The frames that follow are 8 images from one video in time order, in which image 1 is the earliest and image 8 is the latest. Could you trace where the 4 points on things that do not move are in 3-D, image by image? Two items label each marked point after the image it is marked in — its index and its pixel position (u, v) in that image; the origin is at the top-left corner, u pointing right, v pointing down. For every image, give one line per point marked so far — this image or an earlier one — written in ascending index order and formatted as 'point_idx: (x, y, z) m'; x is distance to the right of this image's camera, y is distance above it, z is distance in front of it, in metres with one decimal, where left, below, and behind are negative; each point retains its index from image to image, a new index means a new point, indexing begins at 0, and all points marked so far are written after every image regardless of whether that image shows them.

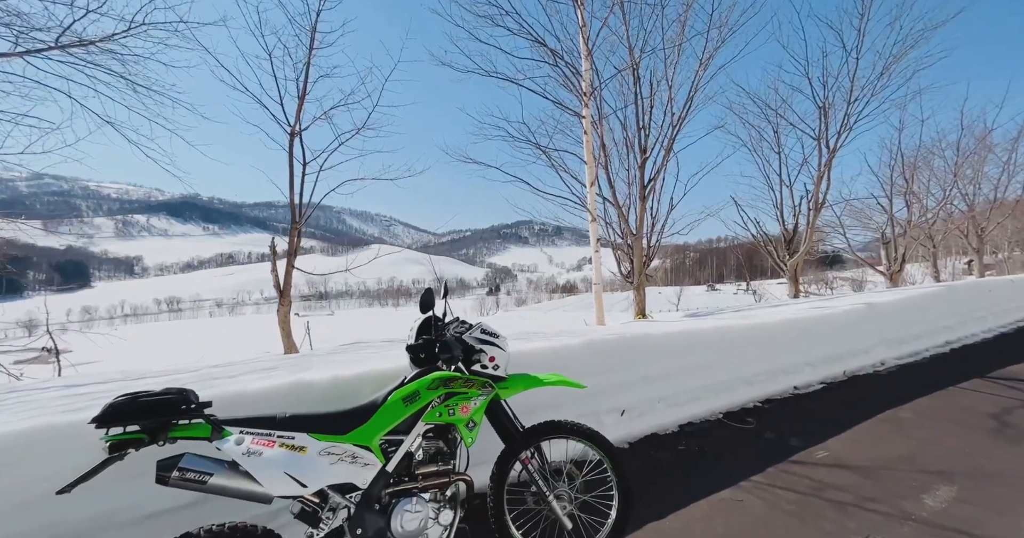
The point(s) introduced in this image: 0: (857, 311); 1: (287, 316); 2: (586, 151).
0: (+4.3, -0.5, +5.8) m
1: (-2.8, -0.6, +5.7) m
2: (+1.3, +2.0, +8.1) m
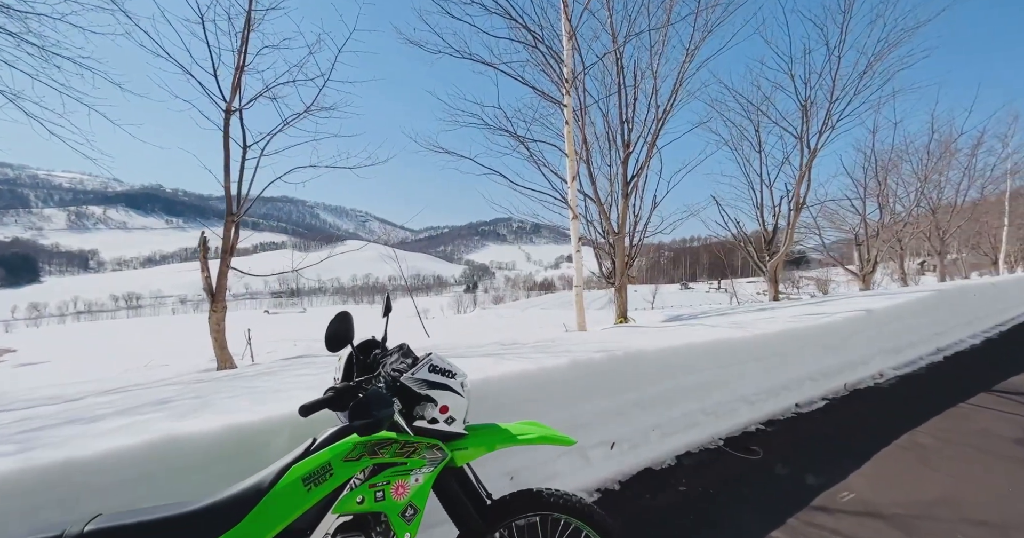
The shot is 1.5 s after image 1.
0: (+4.0, -0.6, +5.4) m
1: (-3.1, -0.6, +4.9) m
2: (+0.9, +2.0, +7.5) m
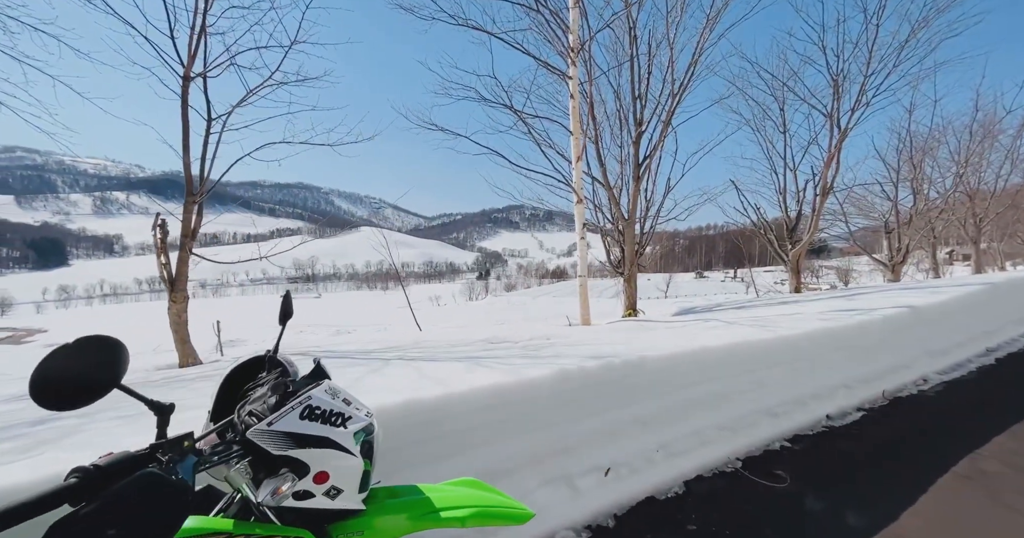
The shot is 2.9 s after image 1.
0: (+3.9, -0.5, +4.7) m
1: (-3.2, -0.5, +4.5) m
2: (+0.9, +2.2, +6.9) m
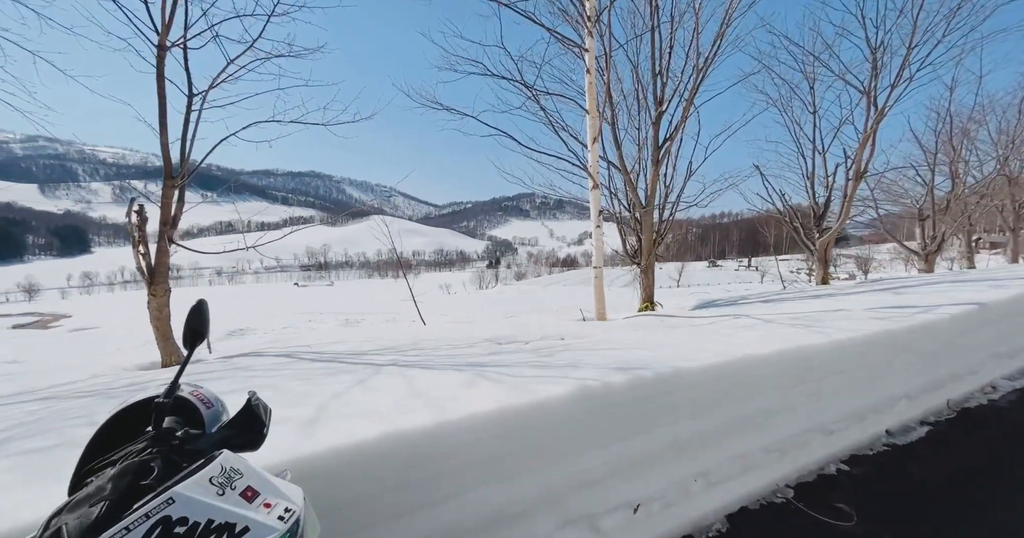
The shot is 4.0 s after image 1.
0: (+4.0, -0.4, +4.2) m
1: (-3.1, -0.4, +4.1) m
2: (+1.1, +2.3, +6.3) m
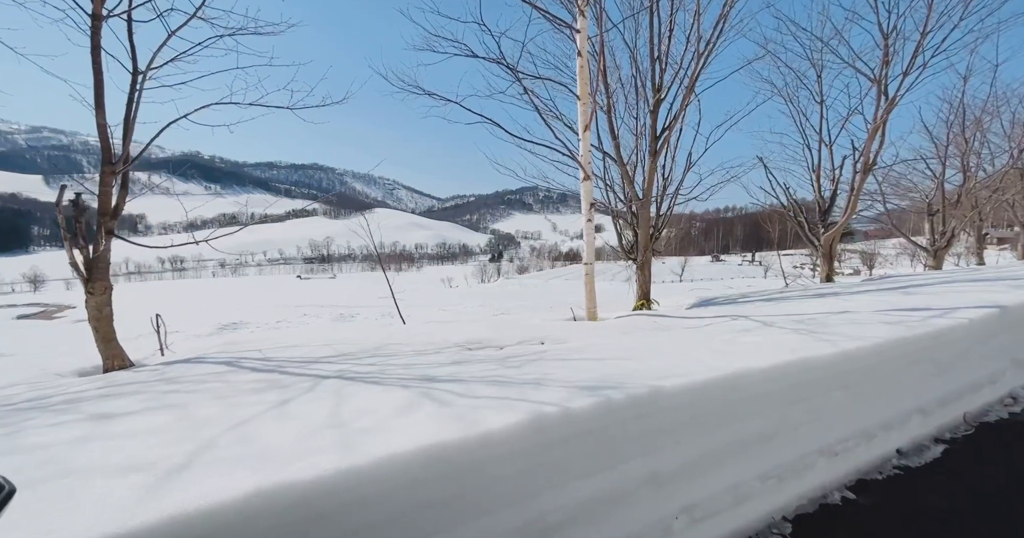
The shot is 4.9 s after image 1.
0: (+3.8, -0.4, +3.8) m
1: (-3.3, -0.4, +3.7) m
2: (+0.9, +2.4, +5.9) m
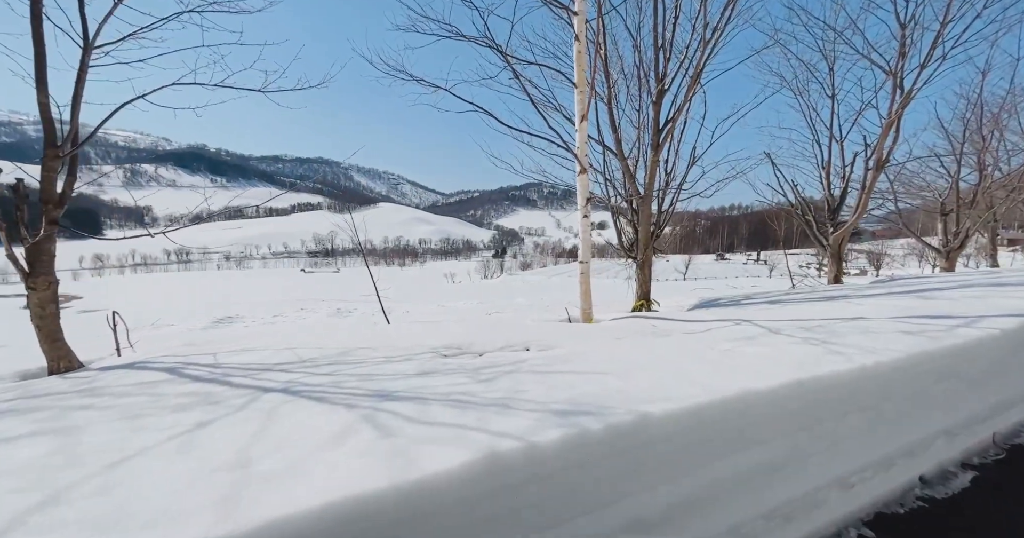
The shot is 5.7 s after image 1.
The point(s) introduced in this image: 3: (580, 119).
0: (+3.7, -0.4, +3.4) m
1: (-3.5, -0.3, +3.4) m
2: (+0.8, +2.4, +5.6) m
3: (+0.8, +1.8, +5.6) m
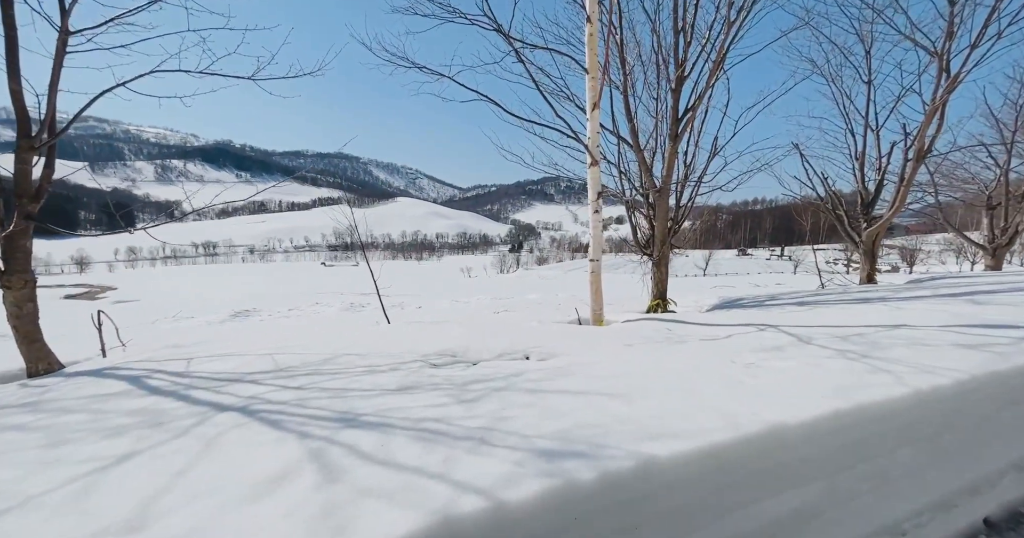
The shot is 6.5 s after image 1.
0: (+3.7, -0.5, +3.0) m
1: (-3.5, -0.3, +3.3) m
2: (+0.9, +2.4, +5.2) m
3: (+0.9, +1.8, +5.2) m
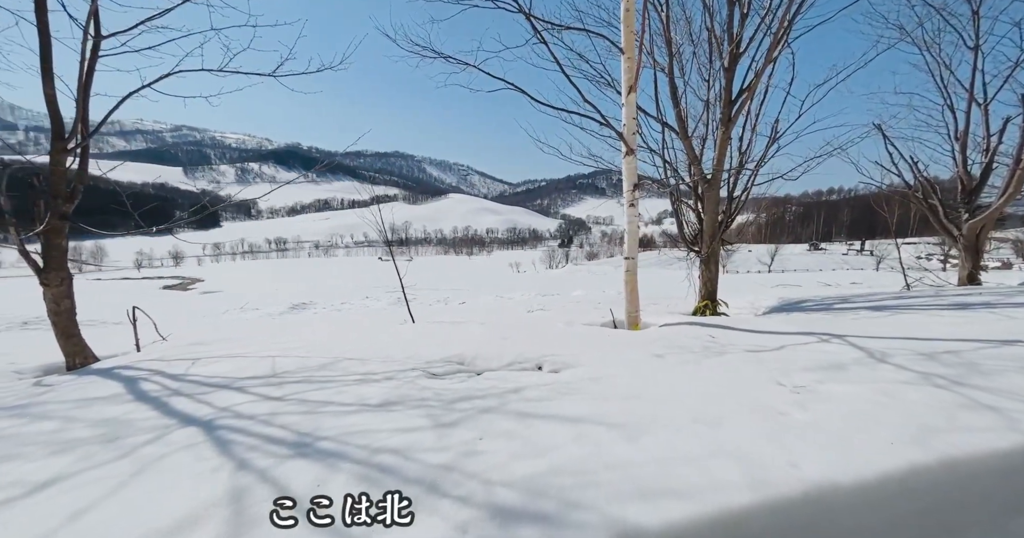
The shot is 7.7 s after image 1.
0: (+3.7, -0.5, +2.3) m
1: (-3.4, -0.3, +3.4) m
2: (+1.2, +2.4, +4.8) m
3: (+1.2, +1.9, +4.8) m
